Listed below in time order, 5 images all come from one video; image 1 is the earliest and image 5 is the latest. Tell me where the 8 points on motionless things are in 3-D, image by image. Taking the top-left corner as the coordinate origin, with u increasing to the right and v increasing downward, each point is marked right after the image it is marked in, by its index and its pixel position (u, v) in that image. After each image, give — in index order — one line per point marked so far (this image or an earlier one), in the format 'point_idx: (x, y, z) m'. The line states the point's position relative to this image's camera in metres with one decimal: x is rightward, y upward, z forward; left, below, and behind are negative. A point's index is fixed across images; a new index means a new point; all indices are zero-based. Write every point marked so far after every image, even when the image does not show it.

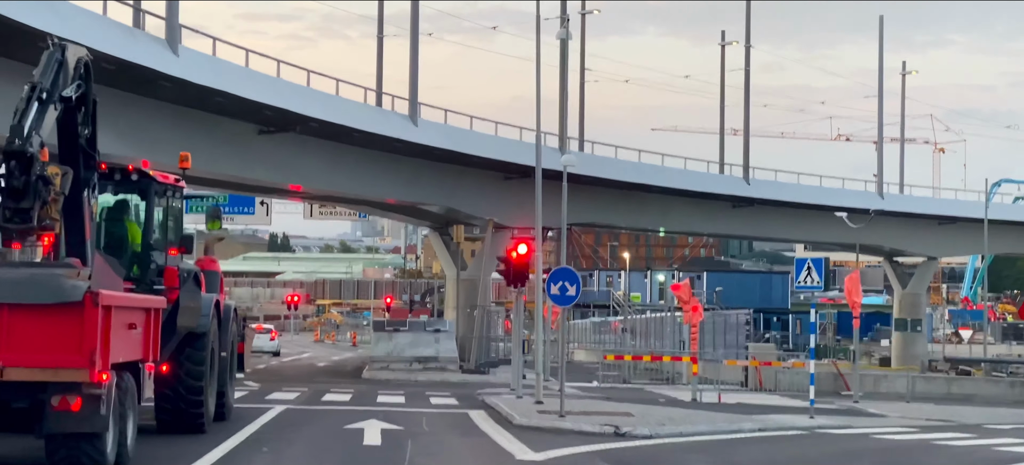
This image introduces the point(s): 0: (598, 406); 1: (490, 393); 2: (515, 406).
0: (+1.1, -2.2, +14.7) m
1: (-0.4, -2.6, +18.7) m
2: (0.0, -2.2, +14.5) m
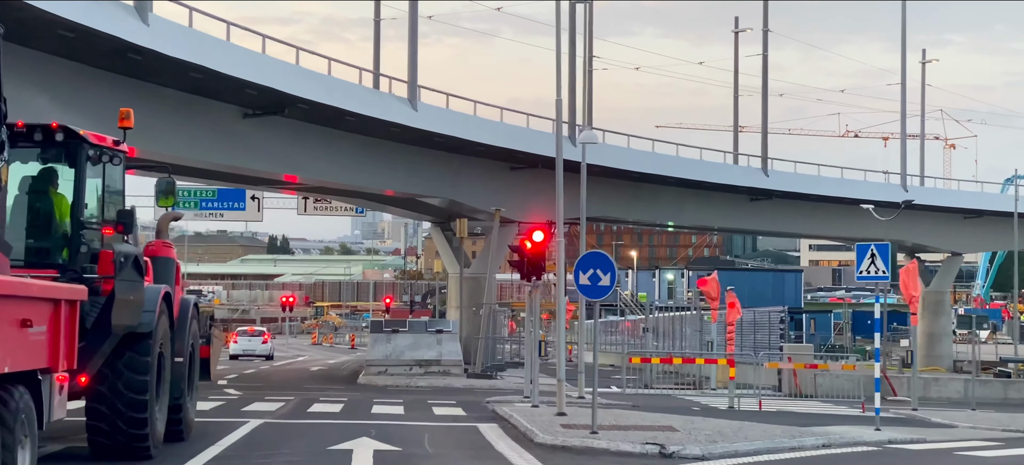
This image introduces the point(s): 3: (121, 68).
0: (+1.3, -2.0, +12.5) m
1: (-0.2, -2.4, +16.5) m
2: (+0.2, -2.0, +12.3) m
3: (-6.6, +2.8, +19.3) m
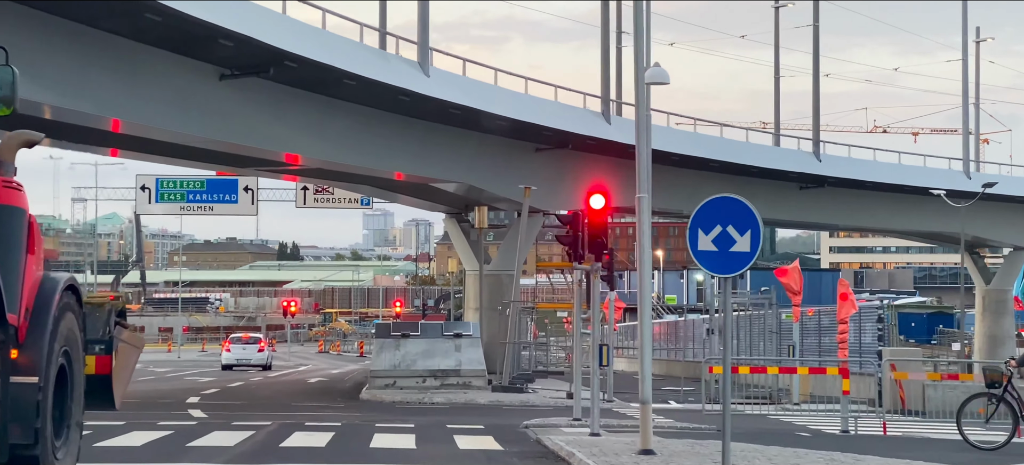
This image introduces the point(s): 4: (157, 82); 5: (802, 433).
0: (+1.8, -1.7, +8.5) m
1: (+0.3, -2.1, +12.5) m
2: (+0.7, -1.7, +8.4) m
3: (-6.2, +3.0, +15.4) m
4: (-5.6, +2.4, +18.1) m
5: (+3.1, -2.1, +12.1) m
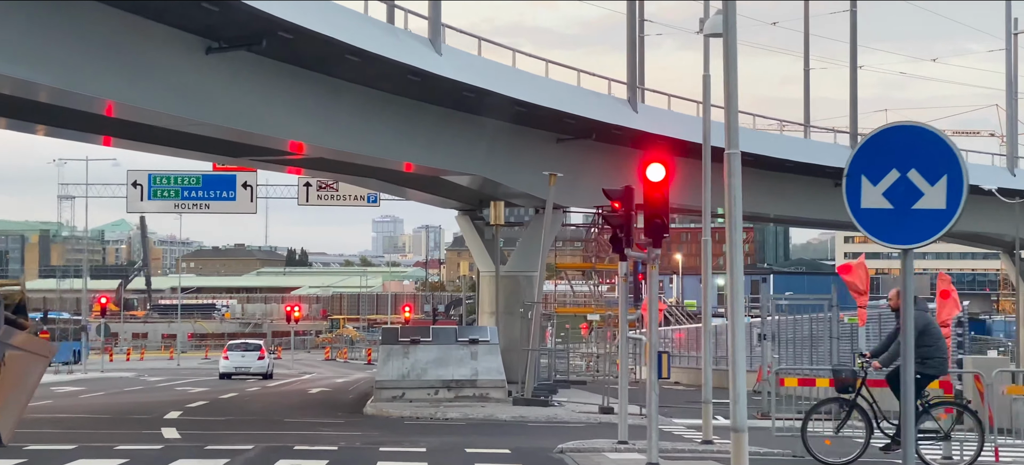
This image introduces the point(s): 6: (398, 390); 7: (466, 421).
0: (+2.0, -1.5, +6.4) m
1: (+0.6, -2.0, +10.4) m
2: (+0.9, -1.5, +6.2) m
3: (-5.8, +3.2, +13.3) m
4: (-5.3, +2.5, +16.0) m
5: (+3.4, -2.0, +9.9) m
6: (-1.9, -2.7, +19.2) m
7: (-0.6, -2.5, +14.8) m
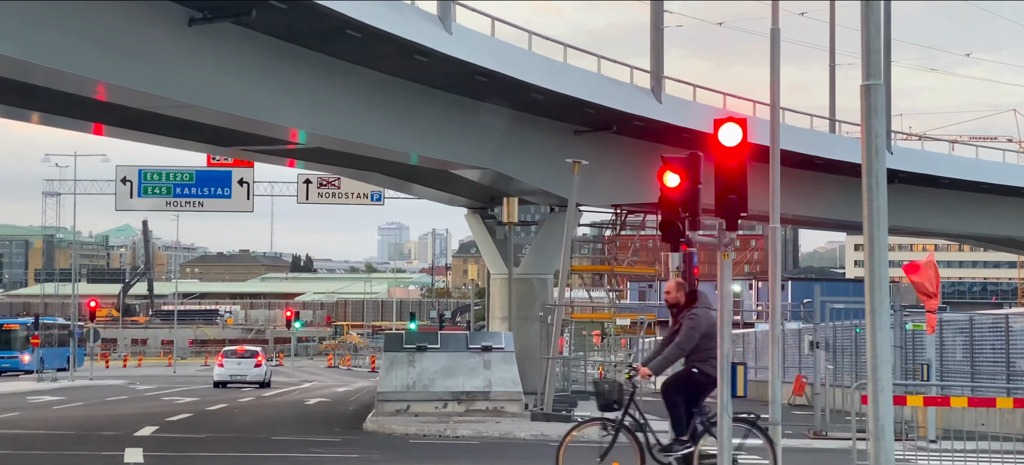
0: (+2.2, -1.4, +4.5) m
1: (+0.8, -1.8, +8.5) m
2: (+1.1, -1.4, +4.4) m
3: (-5.6, +3.3, +11.5) m
4: (-5.0, +2.6, +14.2) m
5: (+3.6, -1.9, +8.1) m
6: (-1.7, -2.6, +17.4) m
7: (-0.4, -2.4, +13.0) m
